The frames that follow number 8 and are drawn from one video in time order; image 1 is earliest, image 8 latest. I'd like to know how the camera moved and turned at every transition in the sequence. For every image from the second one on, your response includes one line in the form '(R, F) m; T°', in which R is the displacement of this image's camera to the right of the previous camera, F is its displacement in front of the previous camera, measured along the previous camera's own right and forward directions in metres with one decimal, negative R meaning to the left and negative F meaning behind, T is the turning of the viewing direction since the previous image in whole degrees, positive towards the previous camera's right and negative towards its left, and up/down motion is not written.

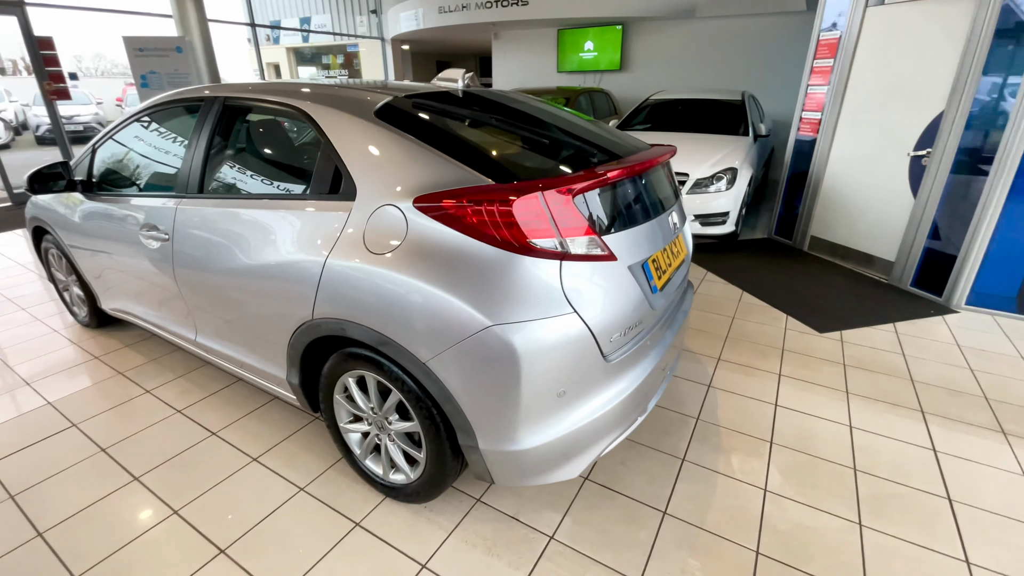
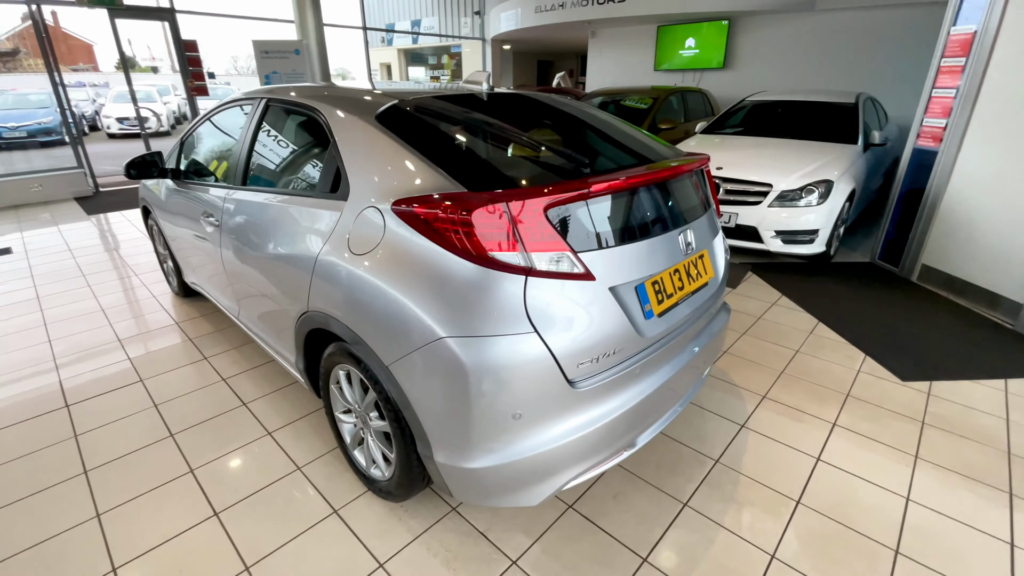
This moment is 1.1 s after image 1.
(+0.3, +0.1) m; -11°
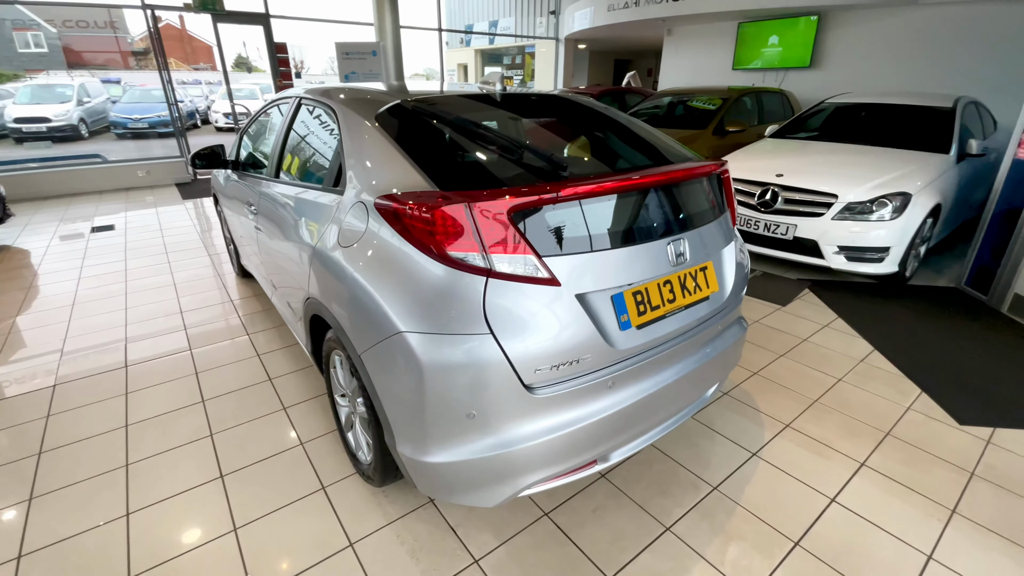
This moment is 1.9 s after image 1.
(+0.3, 0.0) m; -9°
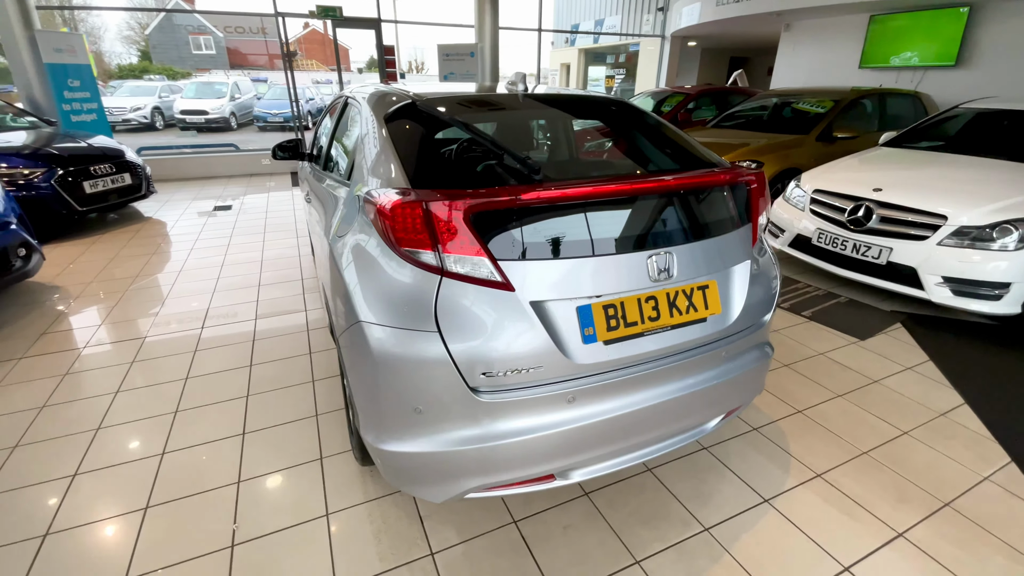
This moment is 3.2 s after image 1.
(+0.3, 0.0) m; -12°
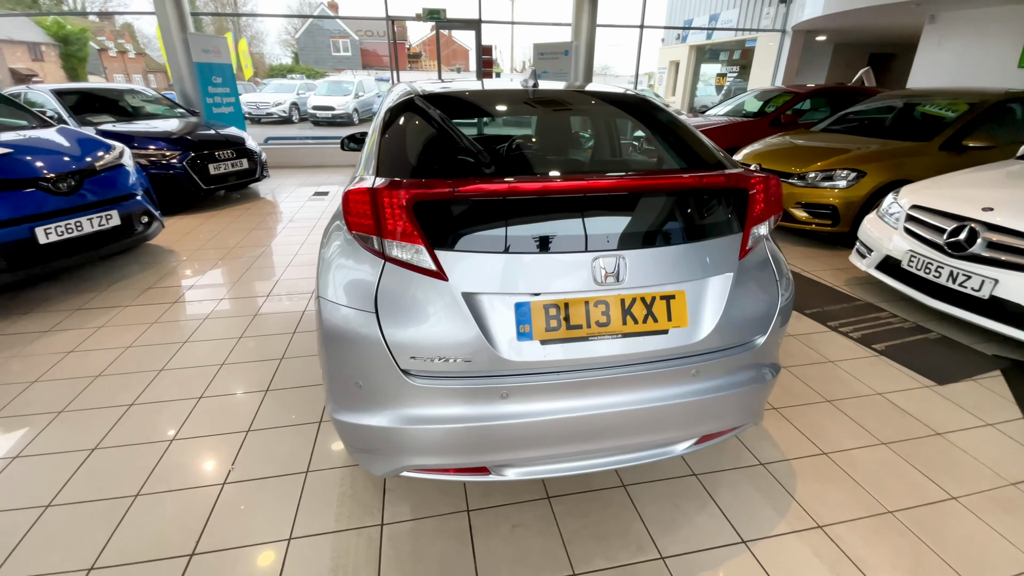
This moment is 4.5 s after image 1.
(+0.4, 0.0) m; -12°
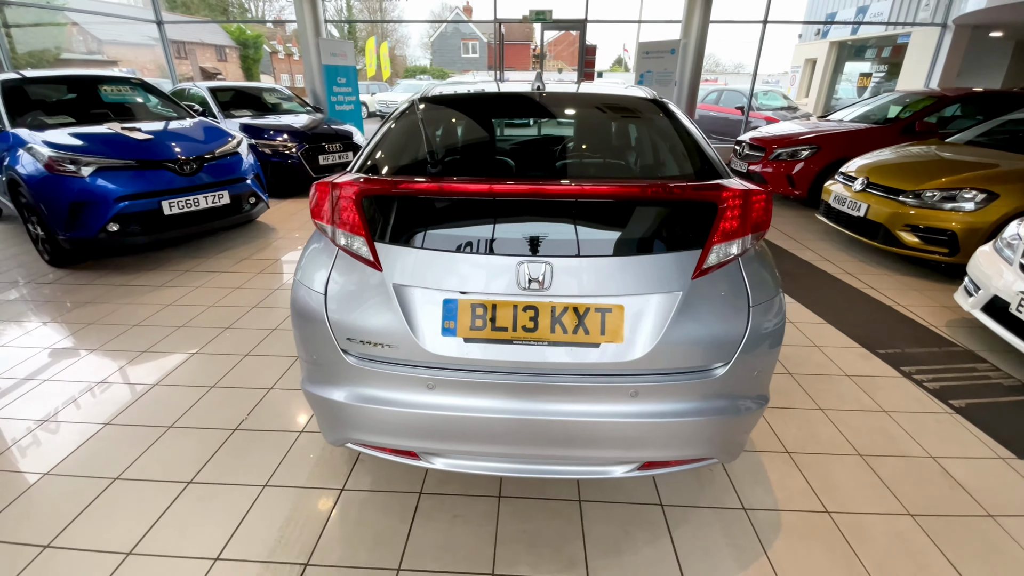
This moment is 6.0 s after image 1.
(+0.4, 0.0) m; -13°
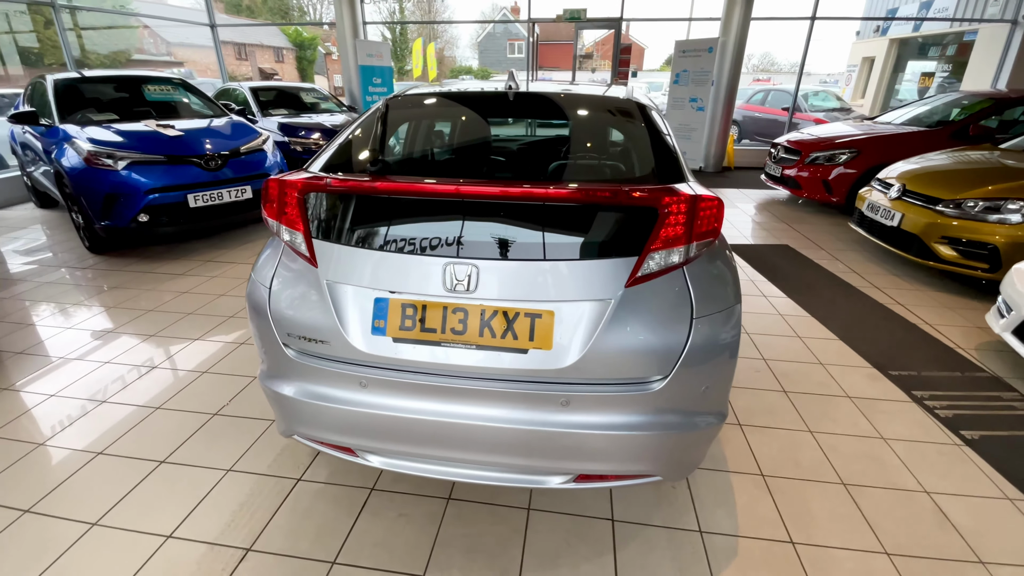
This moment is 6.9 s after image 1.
(+0.3, 0.0) m; -5°
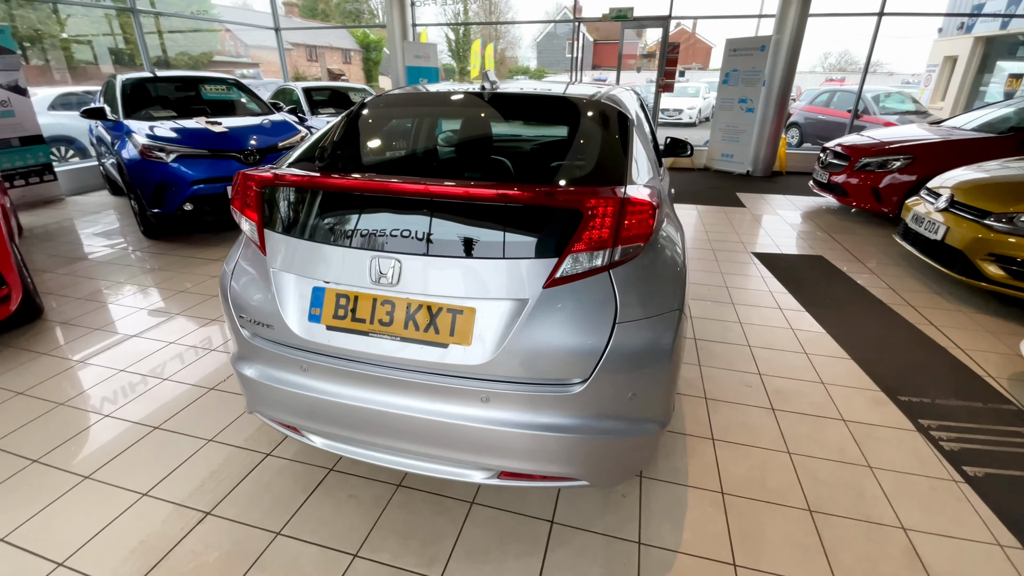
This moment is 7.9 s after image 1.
(+0.3, 0.0) m; -7°
